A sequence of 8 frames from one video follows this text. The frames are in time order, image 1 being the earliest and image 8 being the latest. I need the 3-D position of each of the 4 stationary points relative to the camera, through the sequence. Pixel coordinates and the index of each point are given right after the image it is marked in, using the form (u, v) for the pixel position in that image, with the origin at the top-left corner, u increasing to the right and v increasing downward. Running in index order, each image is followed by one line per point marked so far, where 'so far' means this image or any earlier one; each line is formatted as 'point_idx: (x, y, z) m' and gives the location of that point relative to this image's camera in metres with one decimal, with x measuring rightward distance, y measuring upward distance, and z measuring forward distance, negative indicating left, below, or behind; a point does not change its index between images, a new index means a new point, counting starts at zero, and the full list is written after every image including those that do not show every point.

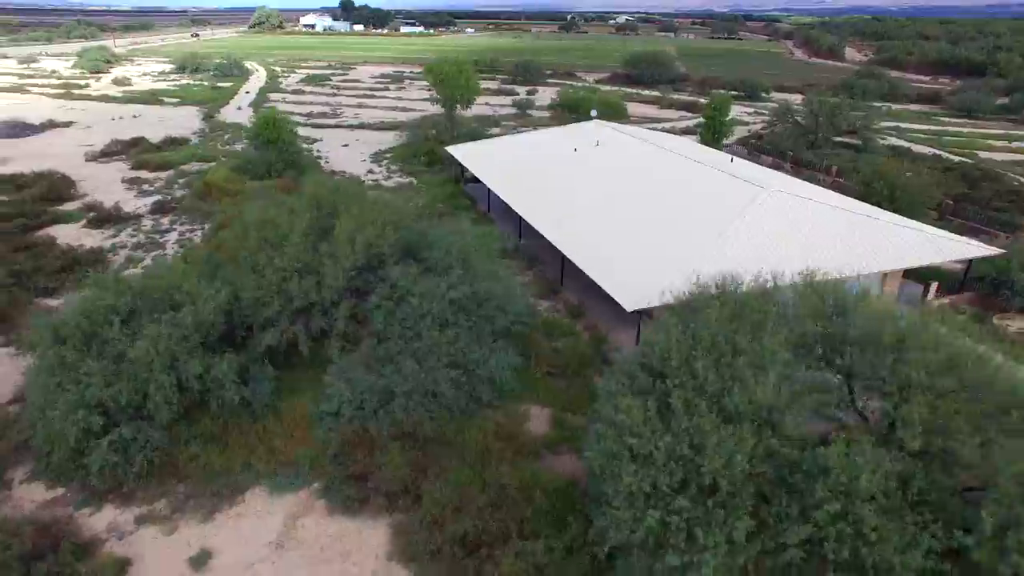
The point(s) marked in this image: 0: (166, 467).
0: (-7.7, -4.0, +14.1) m
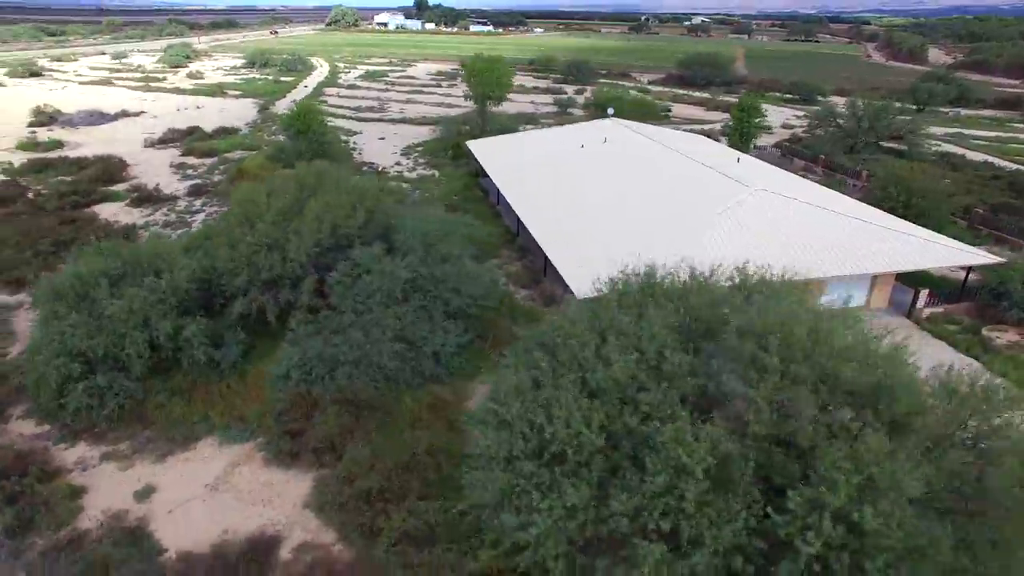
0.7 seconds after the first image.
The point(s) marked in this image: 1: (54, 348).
0: (-9.5, -3.2, +15.8) m
1: (-11.4, -1.5, +15.6) m
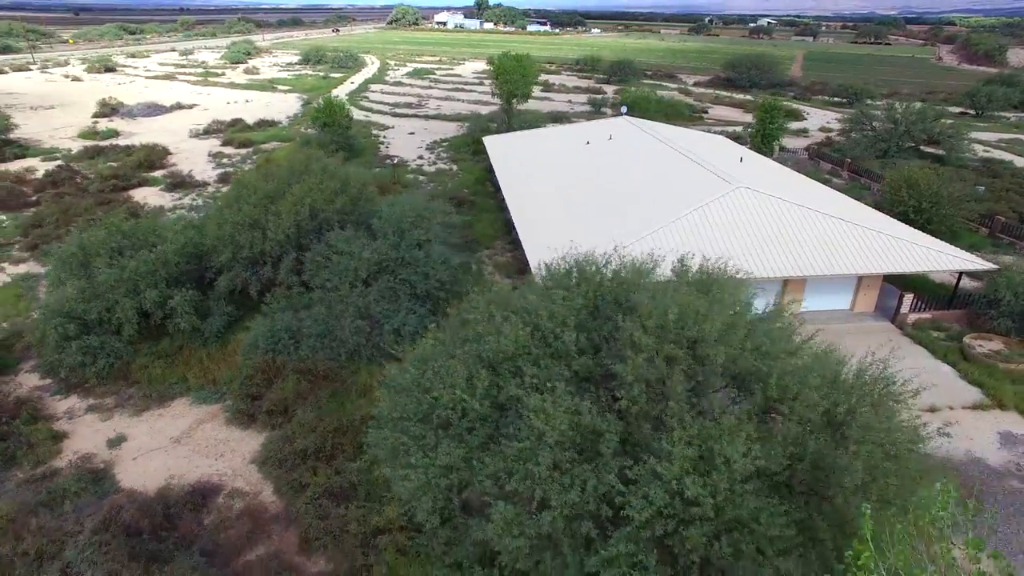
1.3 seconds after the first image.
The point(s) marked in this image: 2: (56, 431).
0: (-10.8, -2.4, +17.5) m
1: (-12.7, -0.6, +17.5) m
2: (-11.2, -3.5, +15.4) m
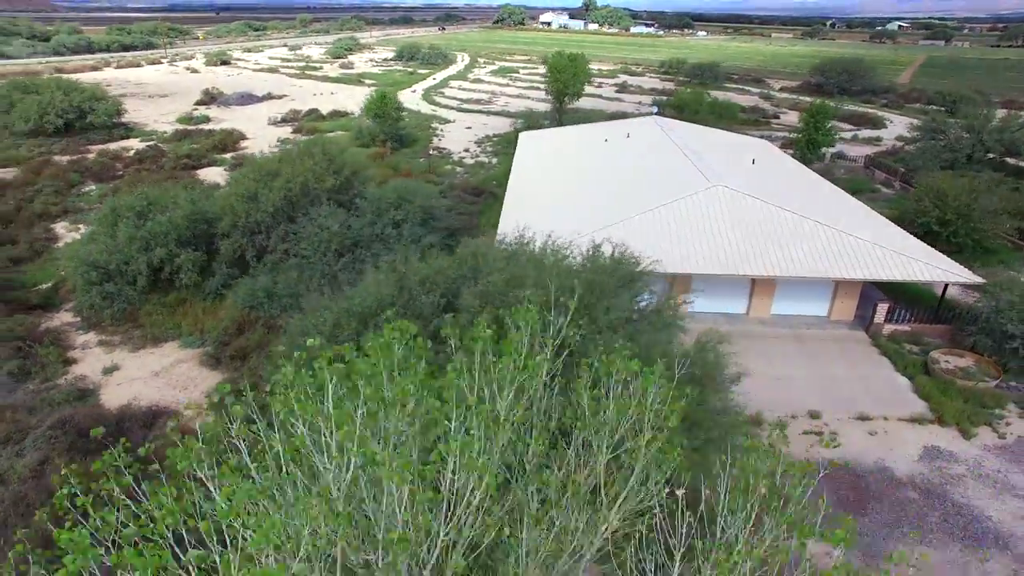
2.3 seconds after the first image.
0: (-12.5, -0.9, +20.7) m
1: (-14.2, +0.9, +21.0) m
2: (-13.2, -2.0, +18.6) m
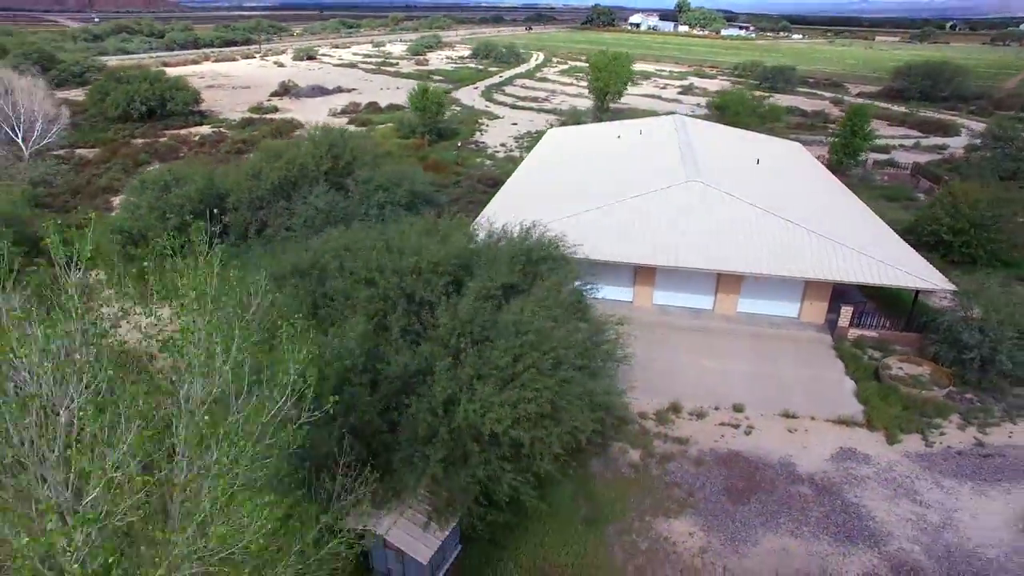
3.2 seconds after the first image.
0: (-13.6, +0.4, +23.5) m
1: (-15.2, +2.4, +24.0) m
2: (-14.7, -0.6, +21.6) m
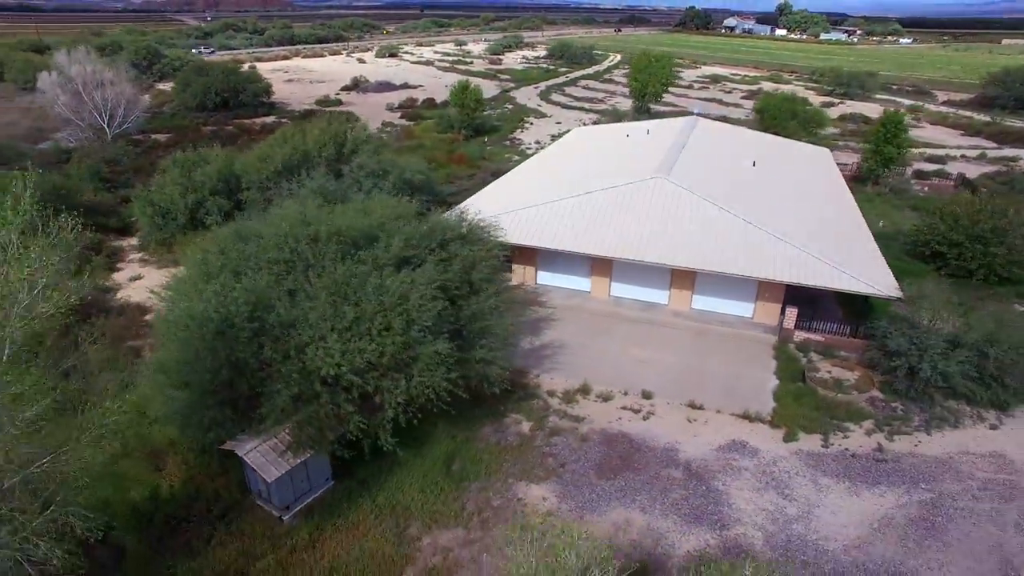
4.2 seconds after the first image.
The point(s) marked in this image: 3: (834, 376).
0: (-14.7, +1.9, +26.7) m
1: (-16.0, +4.0, +27.4) m
2: (-16.0, +0.9, +25.0) m
3: (+9.5, -2.6, +18.4) m
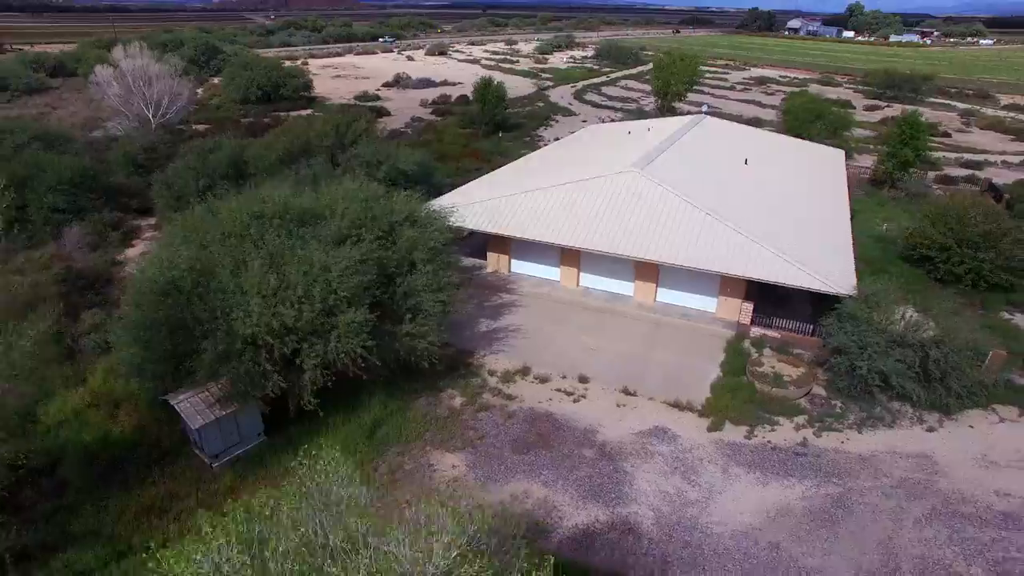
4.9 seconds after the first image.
0: (-15.2, +3.0, +28.8) m
1: (-16.5, +5.1, +29.6) m
2: (-16.8, +2.1, +27.2) m
3: (+7.8, -2.4, +18.3) m
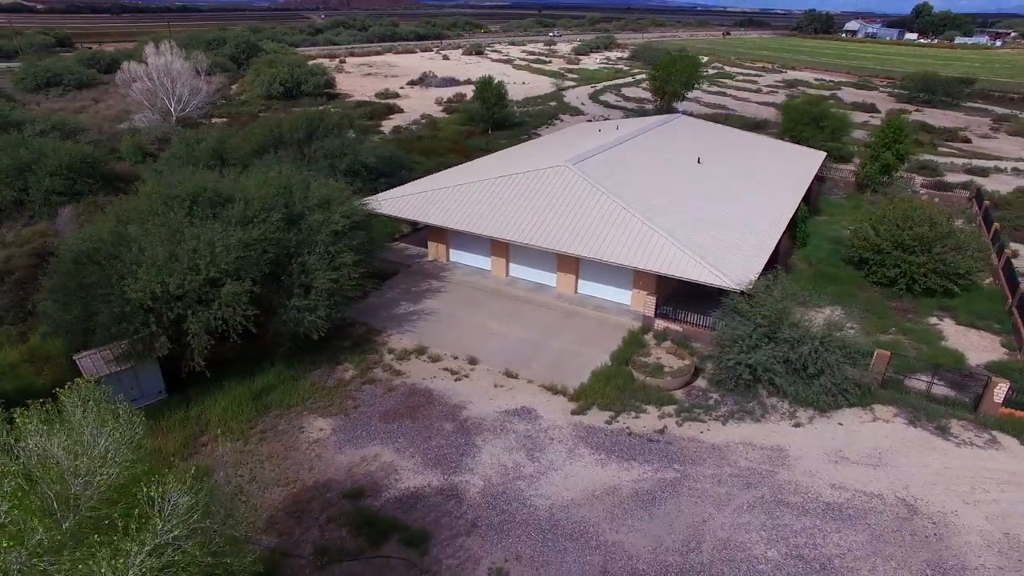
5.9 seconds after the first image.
0: (-17.2, +4.0, +31.1) m
1: (-18.3, +6.2, +32.0) m
2: (-18.9, +3.2, +29.6) m
3: (+4.7, -2.2, +18.7) m
